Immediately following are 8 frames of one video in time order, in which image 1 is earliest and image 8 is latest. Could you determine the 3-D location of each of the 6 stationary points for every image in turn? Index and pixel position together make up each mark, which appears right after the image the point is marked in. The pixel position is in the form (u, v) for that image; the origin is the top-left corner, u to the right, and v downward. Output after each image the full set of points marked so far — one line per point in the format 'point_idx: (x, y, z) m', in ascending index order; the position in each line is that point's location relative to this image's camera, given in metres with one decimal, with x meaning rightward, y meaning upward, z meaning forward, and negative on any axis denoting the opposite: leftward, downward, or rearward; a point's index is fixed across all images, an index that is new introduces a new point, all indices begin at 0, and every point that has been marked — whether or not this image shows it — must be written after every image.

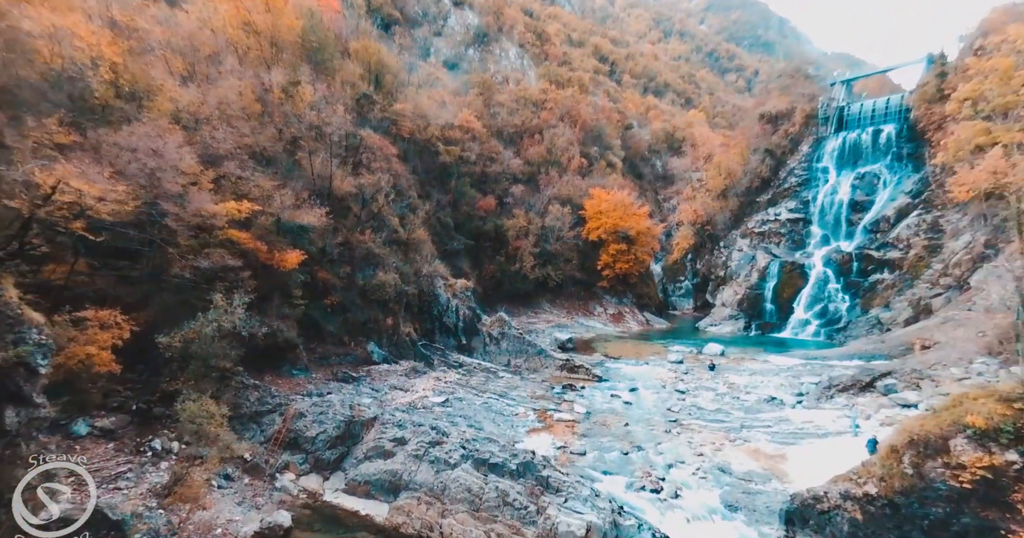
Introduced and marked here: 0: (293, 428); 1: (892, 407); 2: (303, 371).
0: (-5.8, -4.2, +13.1) m
1: (+12.0, -4.4, +15.5) m
2: (-7.3, -3.5, +17.3) m
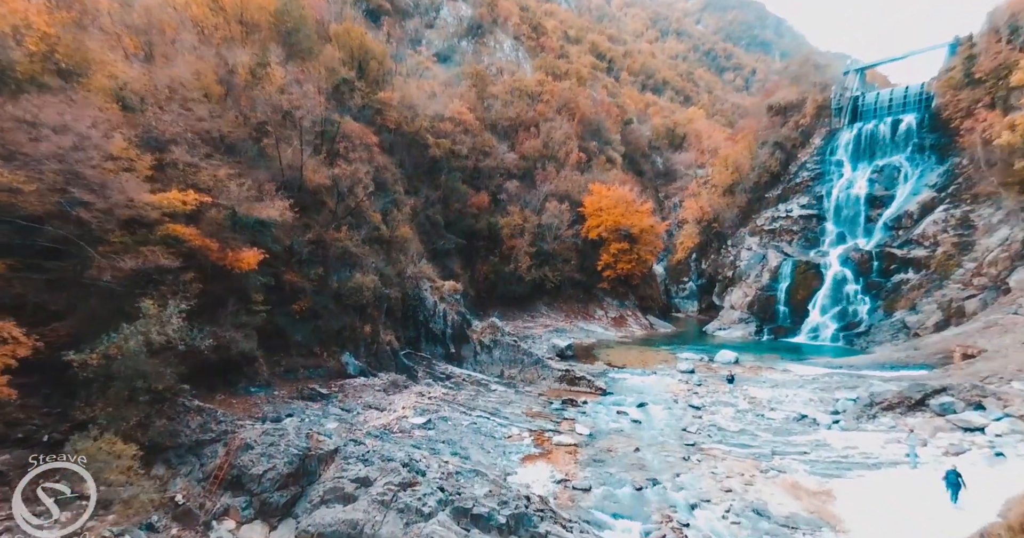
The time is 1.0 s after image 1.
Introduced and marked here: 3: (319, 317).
0: (-6.0, -4.2, +10.8) m
1: (+11.8, -4.3, +13.3) m
2: (-7.5, -3.6, +14.9) m
3: (-6.9, -1.7, +17.7) m
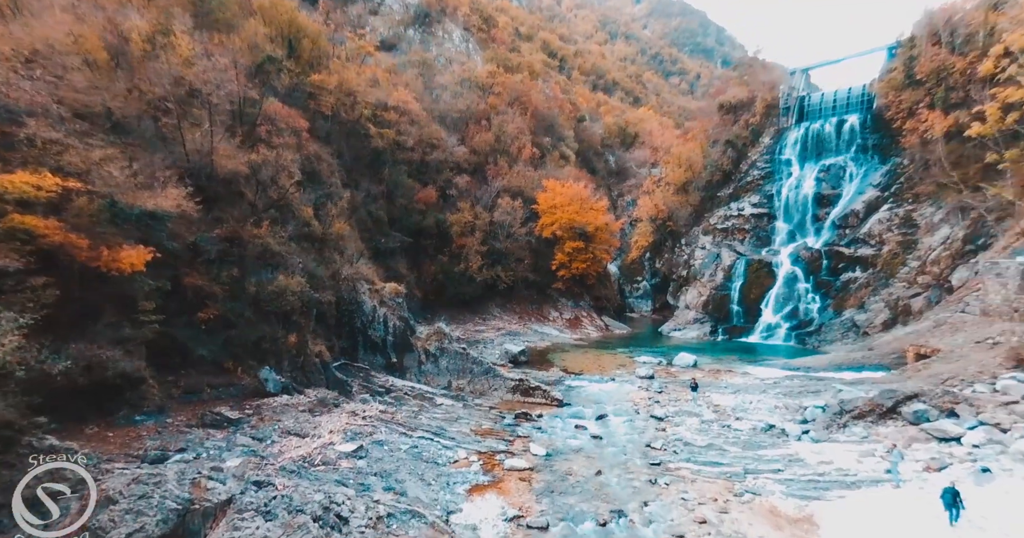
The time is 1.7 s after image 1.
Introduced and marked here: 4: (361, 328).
0: (-7.0, -4.3, +8.3) m
1: (+10.4, -4.3, +12.5) m
2: (-8.9, -3.6, +12.3) m
3: (-8.6, -1.7, +15.2) m
4: (-6.0, -2.3, +19.8) m
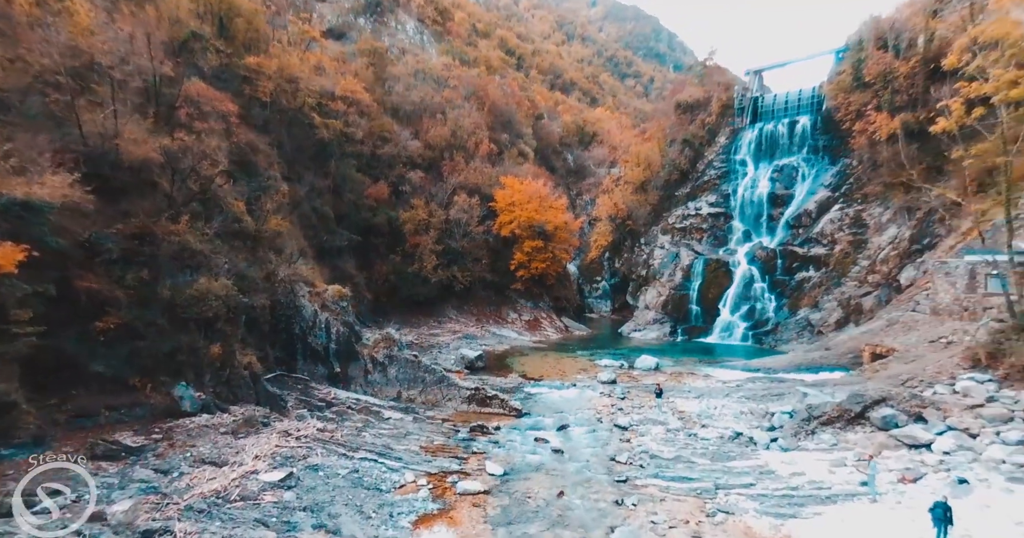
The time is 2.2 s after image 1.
0: (-7.7, -4.3, +6.4) m
1: (+9.3, -4.3, +12.0) m
2: (-9.9, -3.7, +10.3) m
3: (-9.8, -1.8, +13.1) m
4: (-7.7, -2.4, +17.9) m
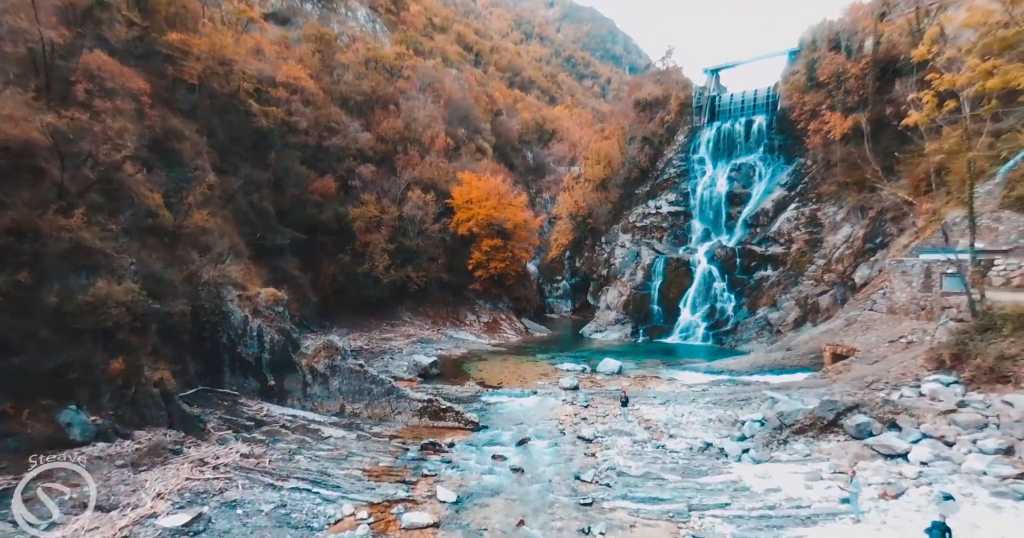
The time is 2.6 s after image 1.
0: (-8.2, -4.4, +4.4) m
1: (+8.3, -4.3, +11.4) m
2: (-10.7, -3.7, +8.1) m
3: (-10.9, -1.8, +10.9) m
4: (-9.1, -2.4, +15.9) m
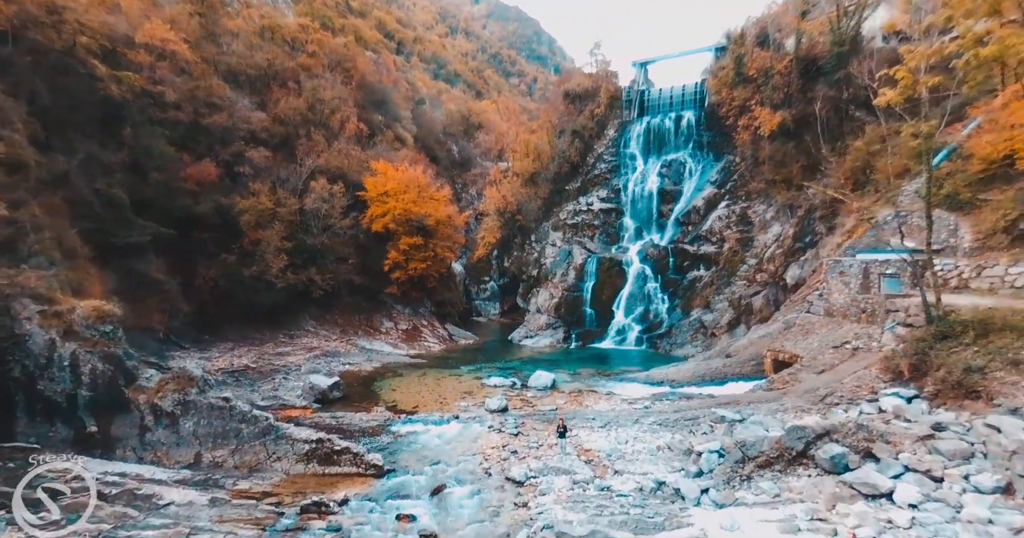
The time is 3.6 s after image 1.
0: (-8.7, -4.6, +0.2) m
1: (+6.6, -4.4, +9.5) m
2: (-11.8, -3.9, +3.5) m
3: (-12.4, -2.0, +6.3) m
4: (-11.3, -2.6, +11.5) m
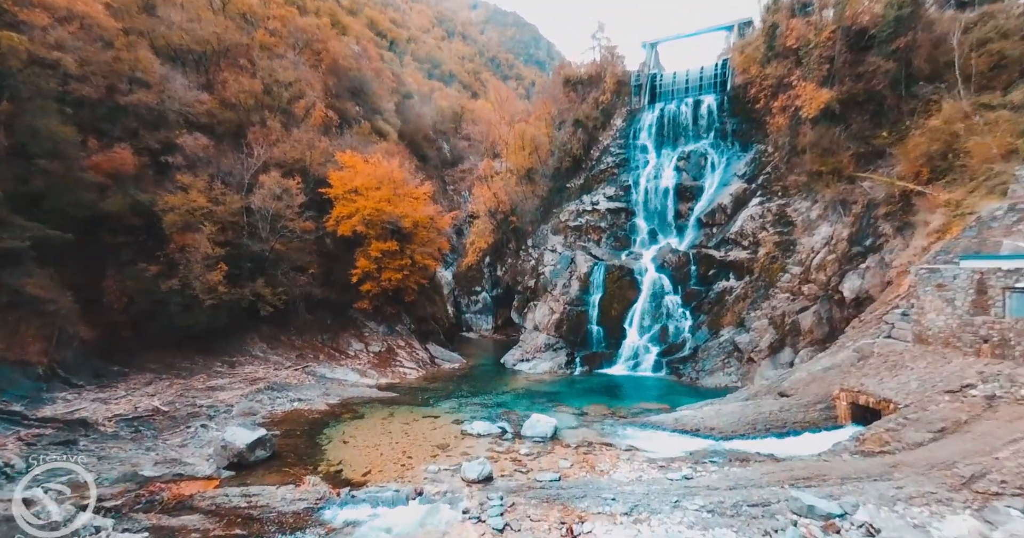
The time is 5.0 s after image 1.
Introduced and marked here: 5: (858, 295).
0: (-9.1, -4.8, -4.8) m
1: (+6.2, -4.7, +4.4) m
2: (-12.1, -4.2, -1.6) m
3: (-12.7, -2.3, +1.2) m
4: (-11.7, -2.9, +6.4) m
5: (+13.5, -0.9, +19.0) m
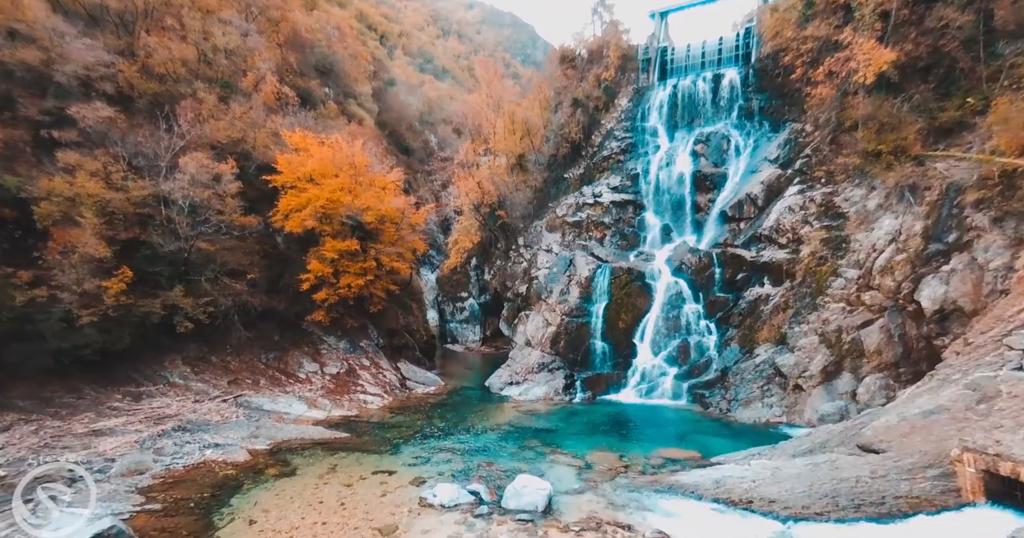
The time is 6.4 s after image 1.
0: (-9.5, -4.8, -9.6) m
1: (+5.7, -4.7, -0.3) m
2: (-12.6, -4.3, -6.4) m
3: (-13.2, -2.4, -3.6) m
4: (-12.2, -3.0, +1.6) m
5: (+12.9, -1.0, +14.3) m
